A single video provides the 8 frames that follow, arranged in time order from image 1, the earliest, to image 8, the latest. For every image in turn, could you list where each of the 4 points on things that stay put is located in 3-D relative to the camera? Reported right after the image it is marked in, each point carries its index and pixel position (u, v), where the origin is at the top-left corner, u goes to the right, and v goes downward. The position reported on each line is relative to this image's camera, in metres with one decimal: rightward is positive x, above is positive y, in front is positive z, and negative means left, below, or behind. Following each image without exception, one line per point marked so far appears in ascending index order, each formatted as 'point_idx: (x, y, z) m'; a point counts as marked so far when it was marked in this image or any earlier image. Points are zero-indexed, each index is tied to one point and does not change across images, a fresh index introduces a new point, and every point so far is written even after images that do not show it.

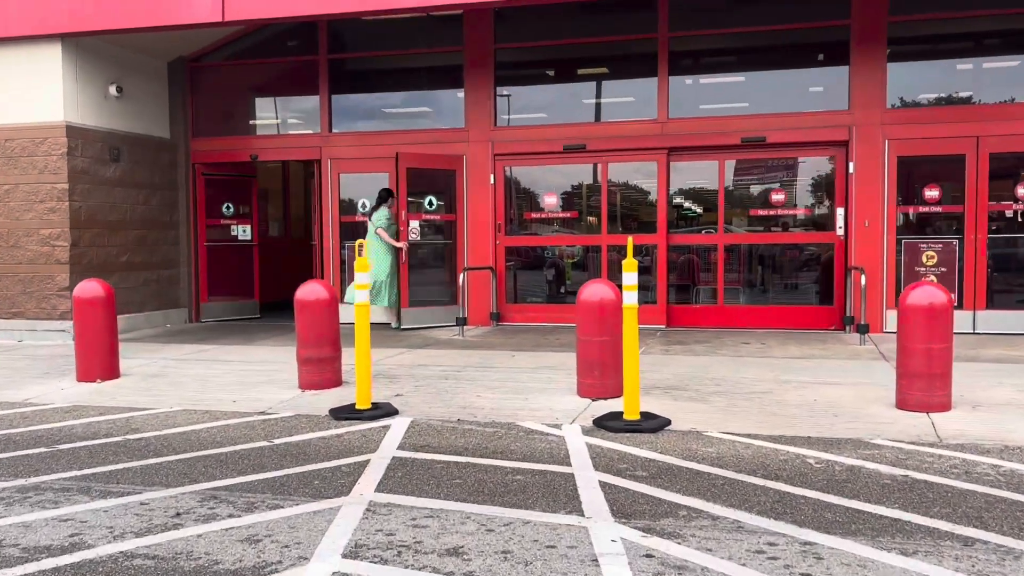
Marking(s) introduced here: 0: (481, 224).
0: (-0.4, +0.8, +11.2) m
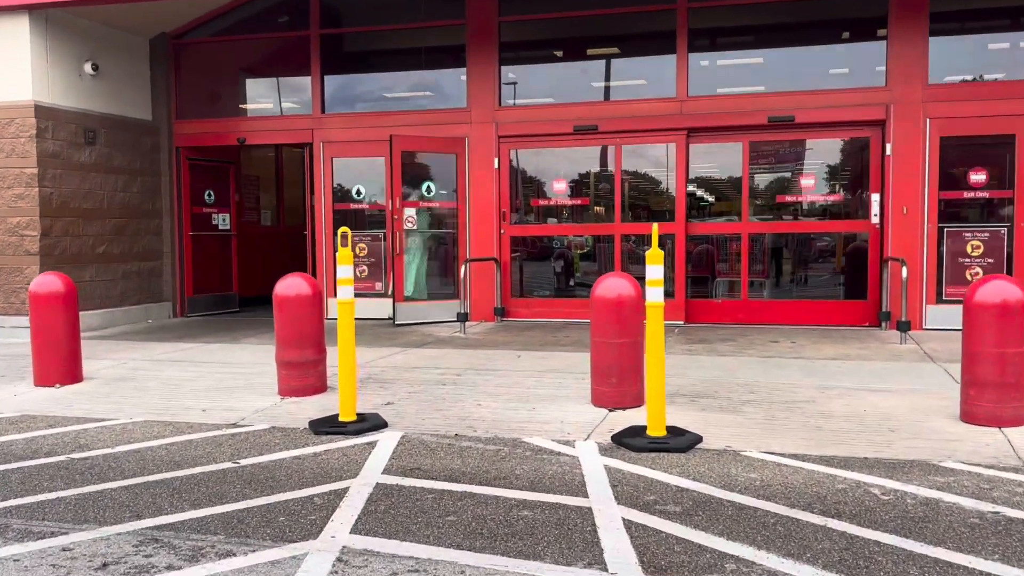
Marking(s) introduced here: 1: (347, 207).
0: (-0.3, +0.9, +10.4) m
1: (-2.0, +1.0, +10.9) m
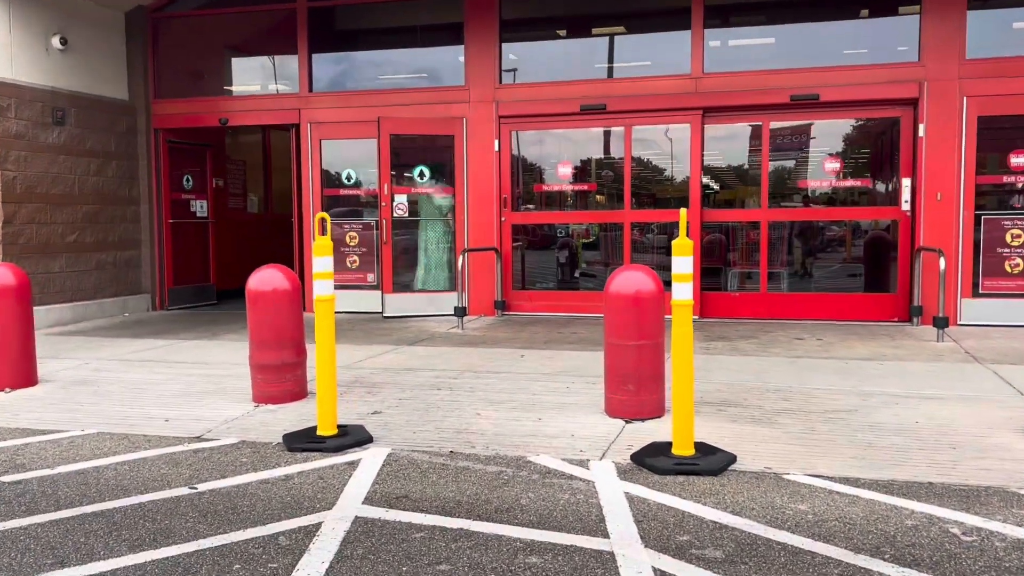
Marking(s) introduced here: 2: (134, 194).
0: (-0.3, +1.0, +9.7) m
1: (-2.0, +1.1, +10.2) m
2: (-4.4, +1.1, +10.4) m
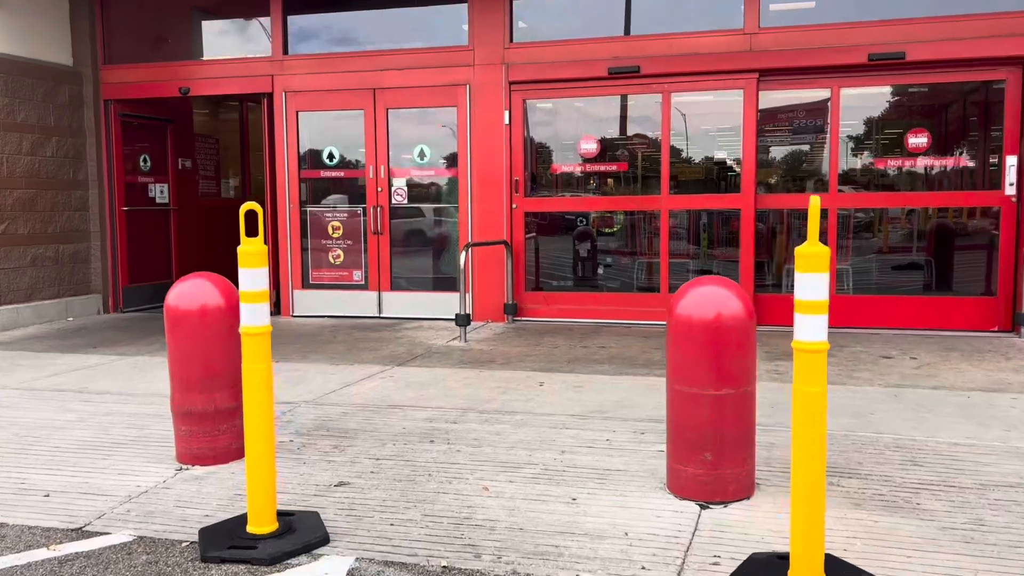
0: (-0.2, +1.0, +8.1) m
1: (-1.9, +1.1, +8.6) m
2: (-4.3, +1.1, +8.9) m
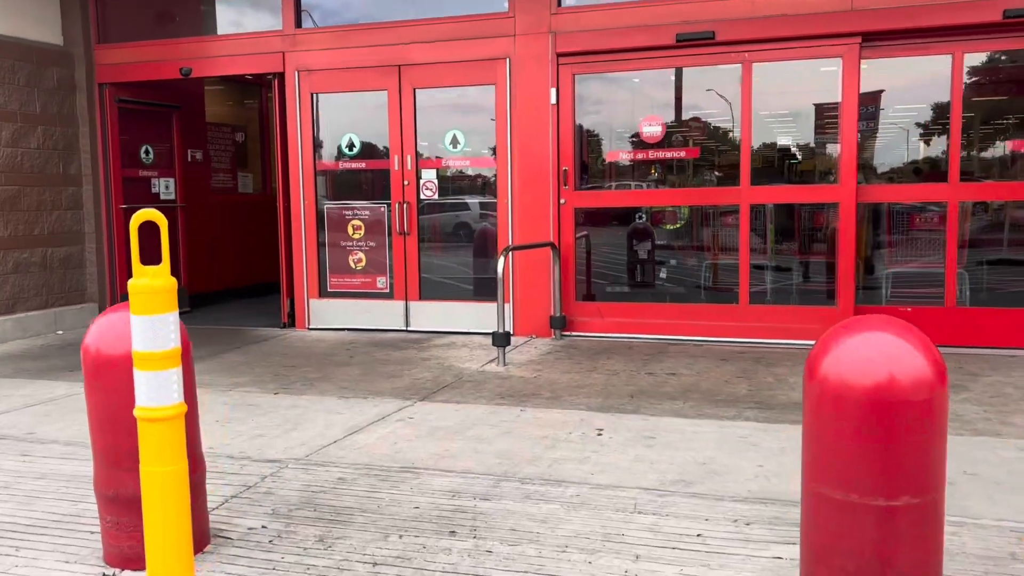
0: (+0.2, +0.9, +6.9) m
1: (-1.5, +1.0, +7.5) m
2: (-3.9, +1.0, +7.9) m
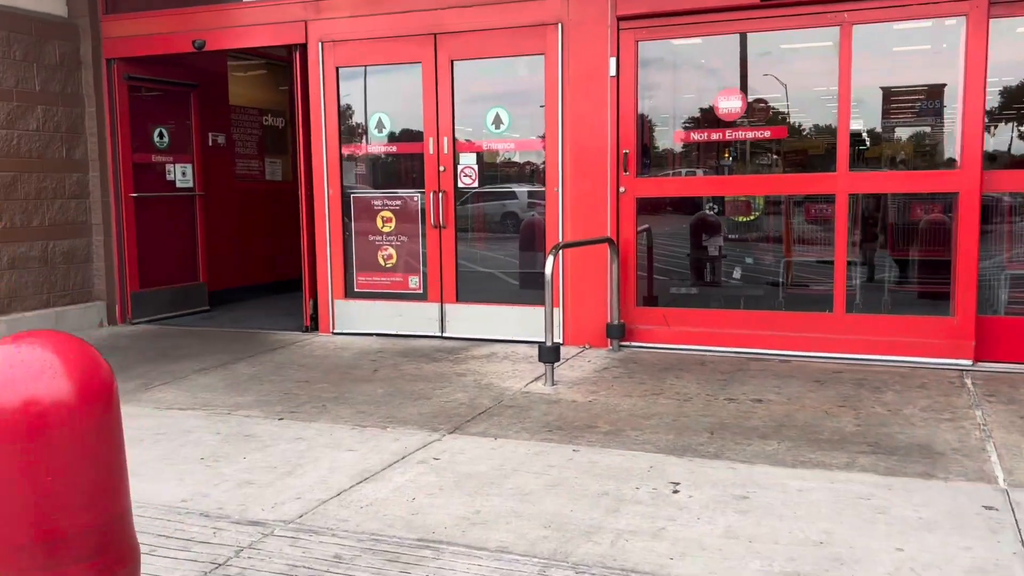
0: (+0.5, +0.9, +5.9) m
1: (-1.1, +1.0, +6.6) m
2: (-3.5, +1.1, +7.1) m
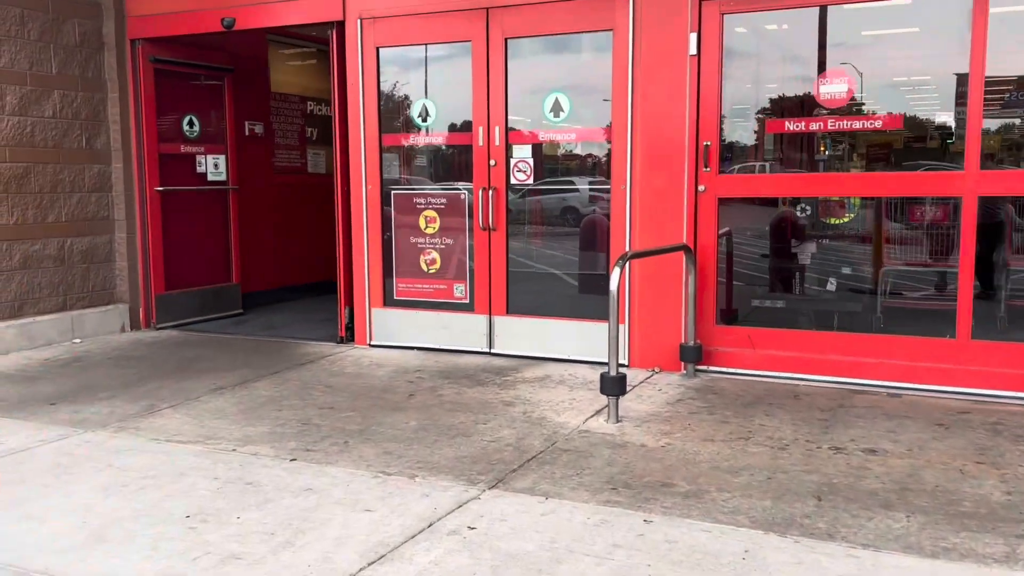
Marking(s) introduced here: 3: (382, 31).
0: (+0.9, +0.8, +5.1) m
1: (-0.7, +1.0, +5.9) m
2: (-3.0, +1.0, +6.6) m
3: (-0.8, +1.7, +5.8) m
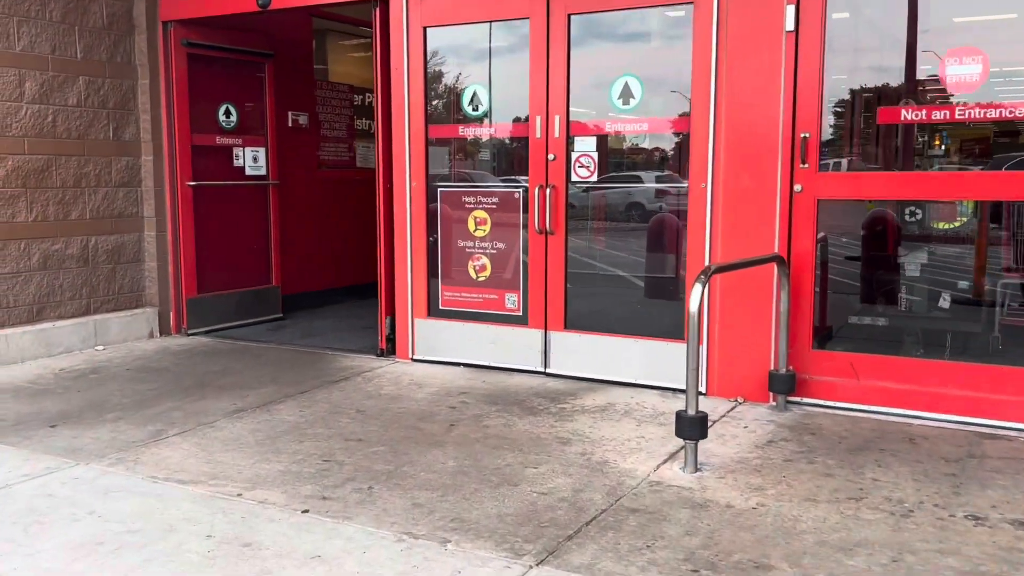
0: (+1.2, +0.7, +4.4) m
1: (-0.3, +0.9, +5.2) m
2: (-2.6, +1.0, +6.1) m
3: (-0.5, +1.6, +5.2) m
